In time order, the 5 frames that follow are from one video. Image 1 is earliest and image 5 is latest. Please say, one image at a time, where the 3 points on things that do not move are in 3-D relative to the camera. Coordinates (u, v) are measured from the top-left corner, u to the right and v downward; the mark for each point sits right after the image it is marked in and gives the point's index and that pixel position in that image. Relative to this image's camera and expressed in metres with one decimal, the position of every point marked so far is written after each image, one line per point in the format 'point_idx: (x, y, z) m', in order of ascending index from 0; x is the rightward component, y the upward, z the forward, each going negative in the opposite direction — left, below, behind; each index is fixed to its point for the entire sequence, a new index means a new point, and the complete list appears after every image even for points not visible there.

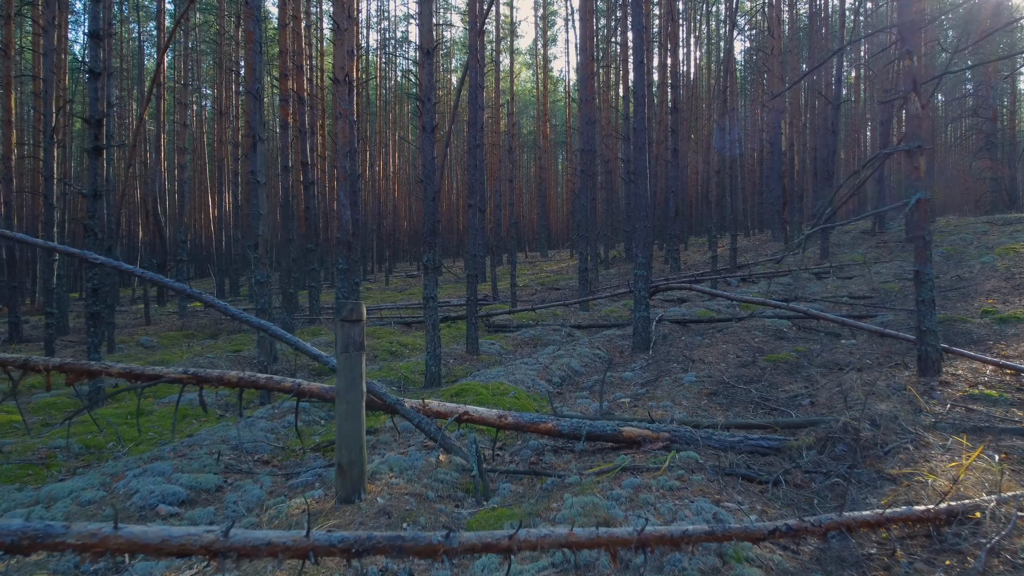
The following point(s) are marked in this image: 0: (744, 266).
0: (+10.8, +1.0, +18.2) m
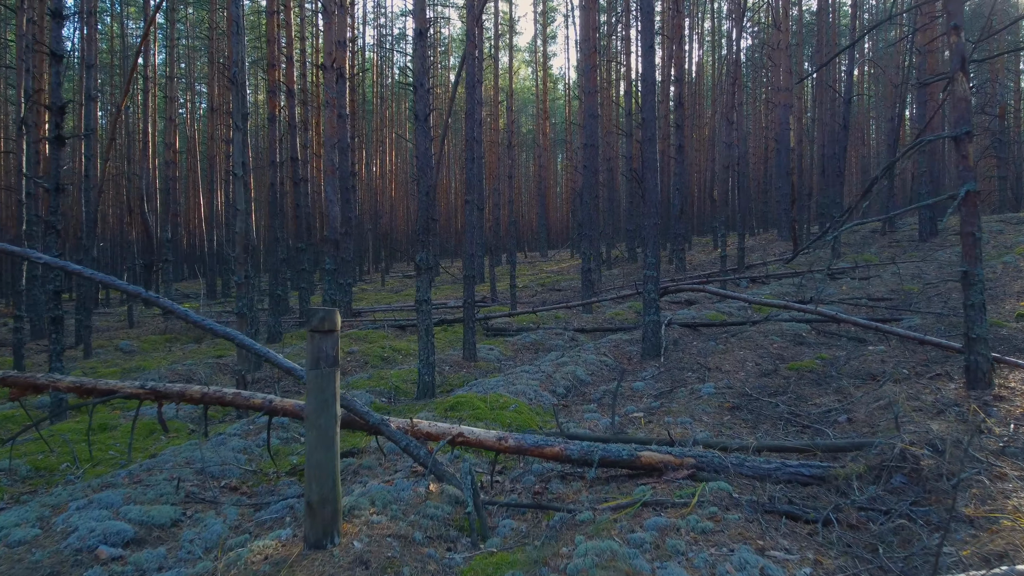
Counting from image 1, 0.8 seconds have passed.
0: (+10.7, +0.9, +17.5) m
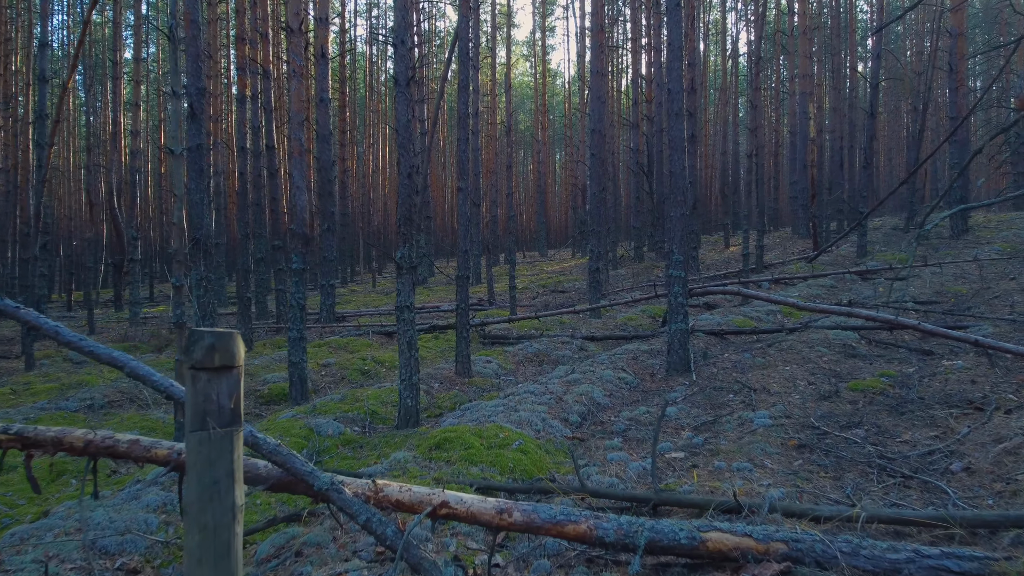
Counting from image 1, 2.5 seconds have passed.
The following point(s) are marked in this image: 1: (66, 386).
0: (+10.7, +0.9, +16.1) m
1: (-11.1, -2.4, +9.7) m
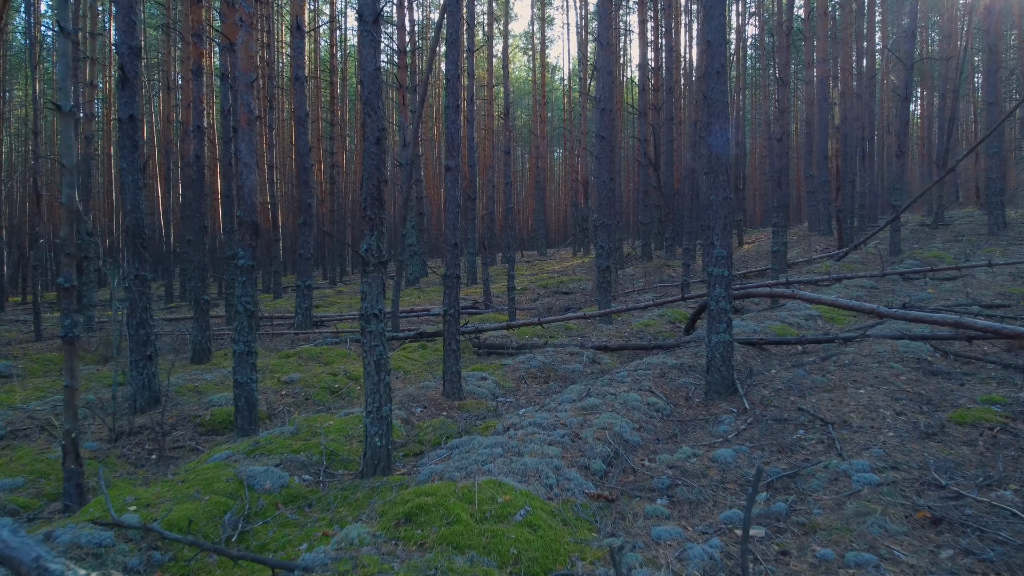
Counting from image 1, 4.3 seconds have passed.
0: (+10.6, +0.8, +14.6) m
1: (-11.1, -2.5, +8.0) m
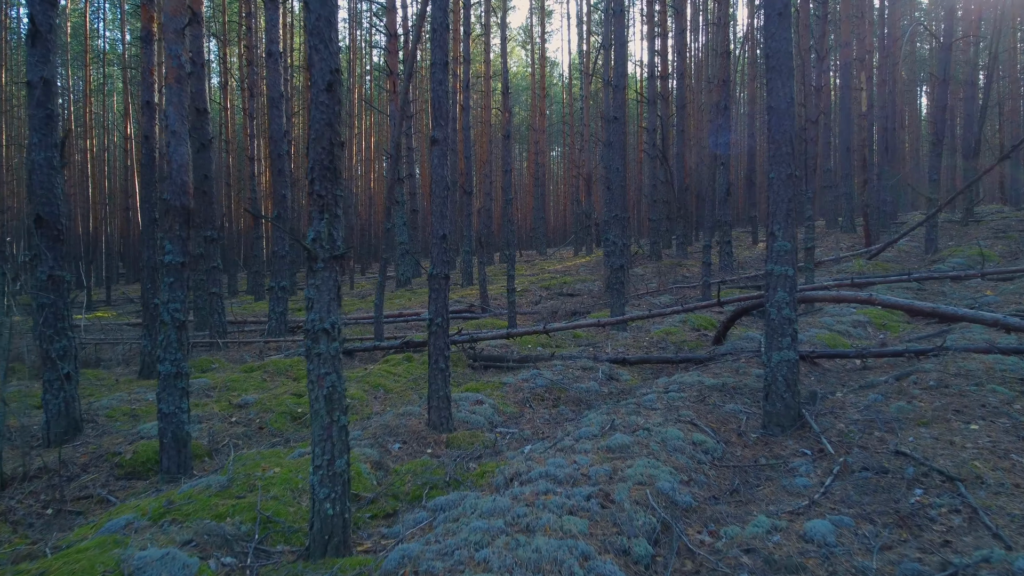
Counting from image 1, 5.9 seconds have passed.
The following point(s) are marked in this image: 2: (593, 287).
0: (+10.6, +0.8, +13.3) m
1: (-11.1, -2.5, +6.5) m
2: (+2.9, 0.0, +14.1) m
